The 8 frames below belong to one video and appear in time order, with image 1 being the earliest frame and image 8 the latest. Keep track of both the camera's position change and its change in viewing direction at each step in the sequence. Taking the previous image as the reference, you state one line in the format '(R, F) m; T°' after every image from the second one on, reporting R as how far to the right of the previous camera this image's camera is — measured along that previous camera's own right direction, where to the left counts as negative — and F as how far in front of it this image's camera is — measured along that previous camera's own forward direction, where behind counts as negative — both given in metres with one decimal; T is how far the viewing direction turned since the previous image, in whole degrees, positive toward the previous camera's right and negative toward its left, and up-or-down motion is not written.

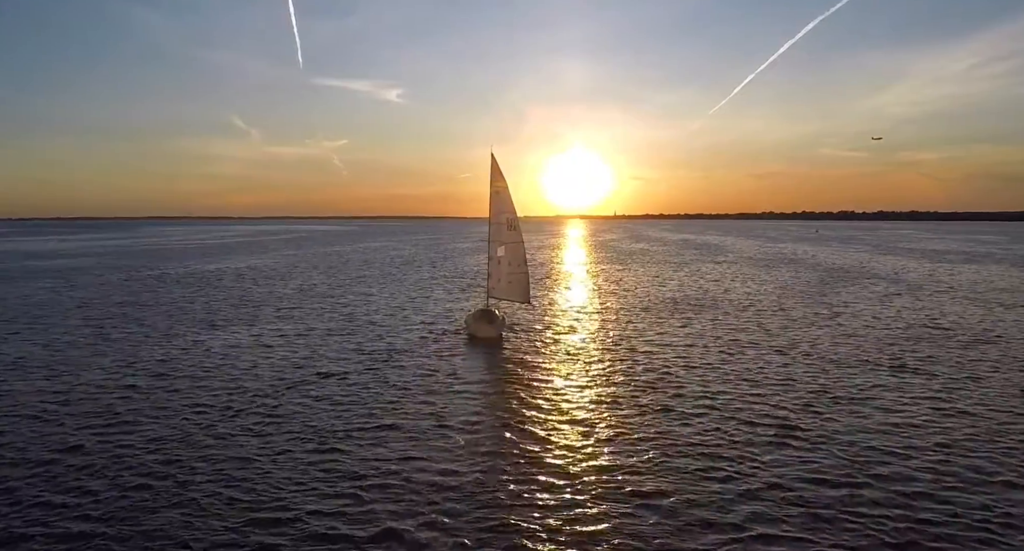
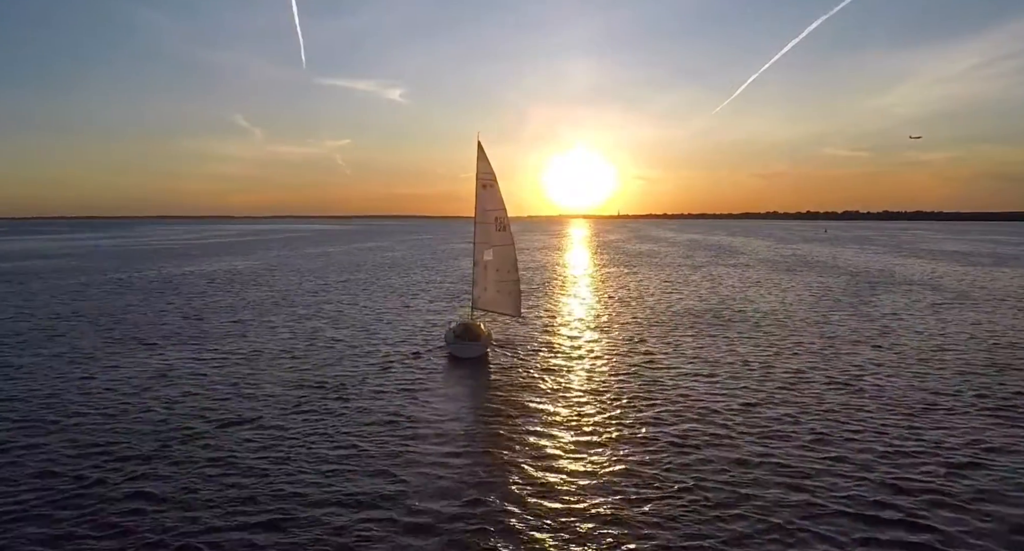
(+0.8, +6.2) m; 0°
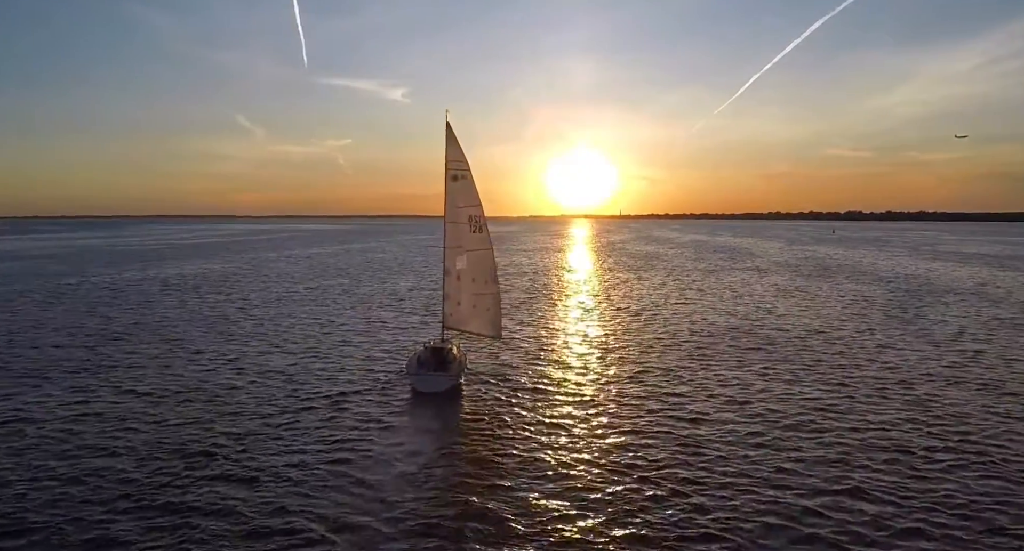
(+1.0, +7.1) m; 0°
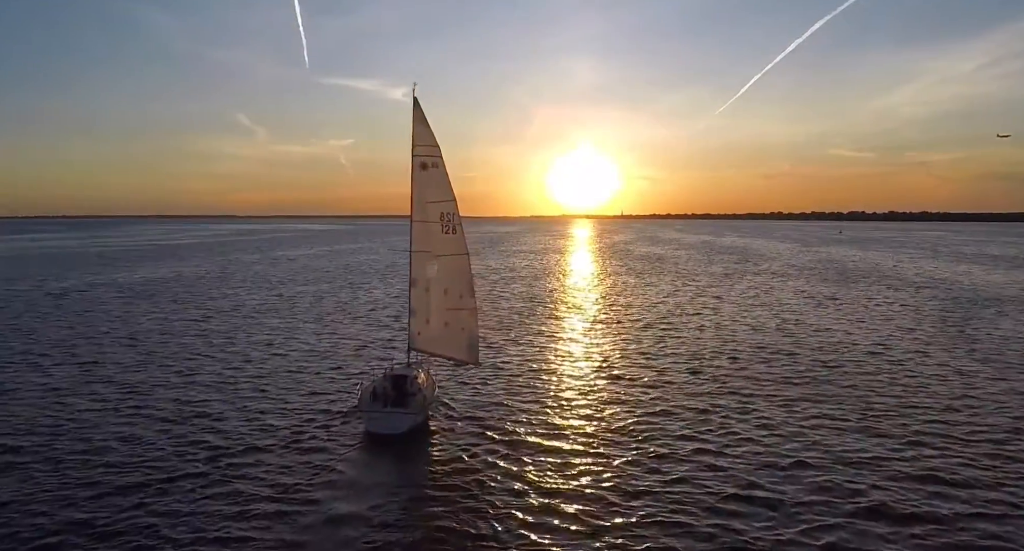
(+0.7, +5.5) m; 0°
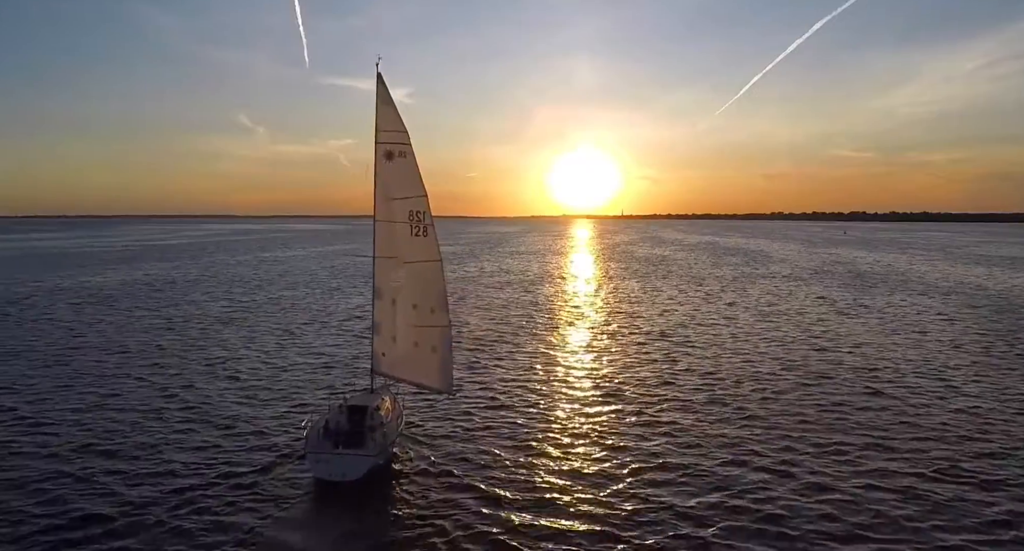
(+0.5, +3.7) m; 0°
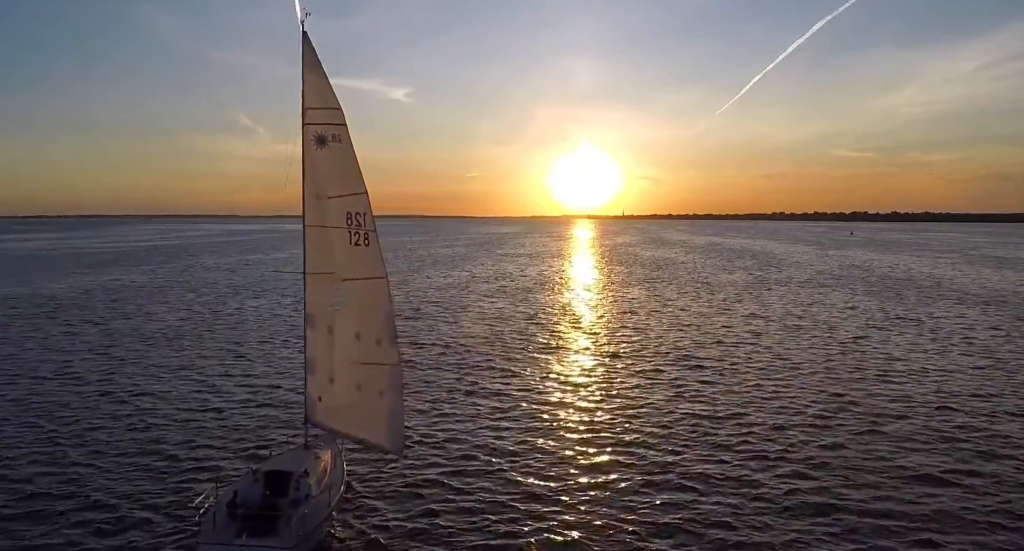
(+0.6, +4.6) m; 0°
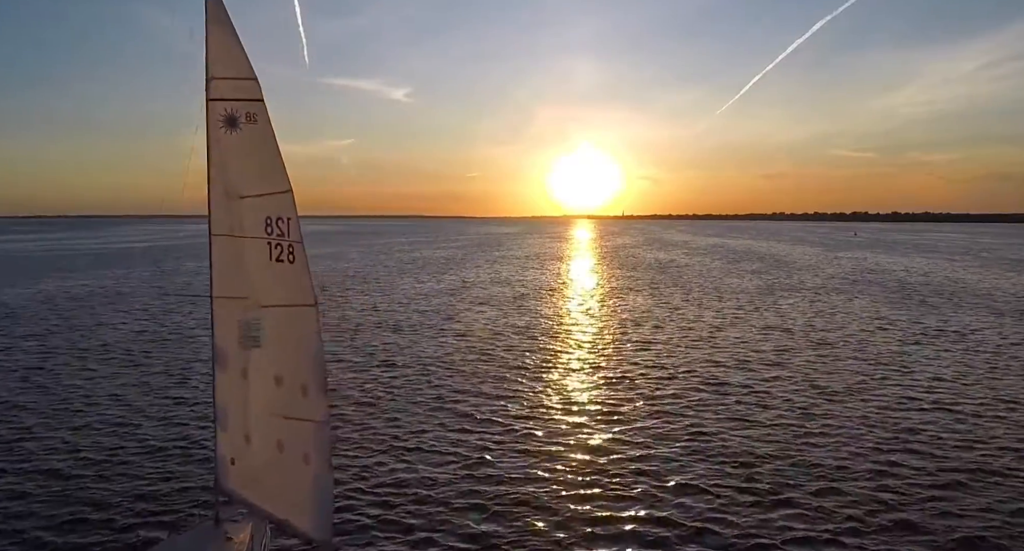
(+0.4, +3.4) m; 0°
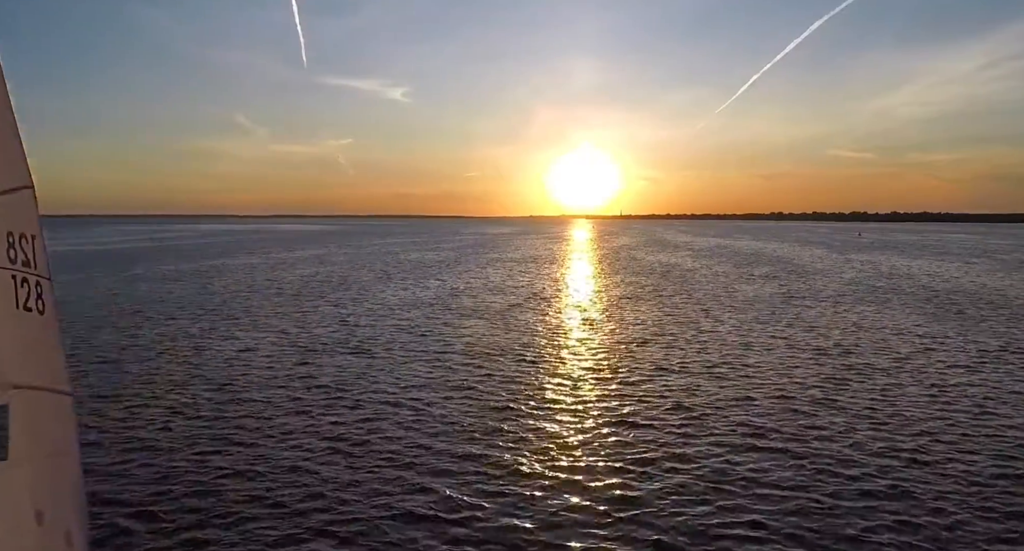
(+0.5, +4.5) m; 0°
